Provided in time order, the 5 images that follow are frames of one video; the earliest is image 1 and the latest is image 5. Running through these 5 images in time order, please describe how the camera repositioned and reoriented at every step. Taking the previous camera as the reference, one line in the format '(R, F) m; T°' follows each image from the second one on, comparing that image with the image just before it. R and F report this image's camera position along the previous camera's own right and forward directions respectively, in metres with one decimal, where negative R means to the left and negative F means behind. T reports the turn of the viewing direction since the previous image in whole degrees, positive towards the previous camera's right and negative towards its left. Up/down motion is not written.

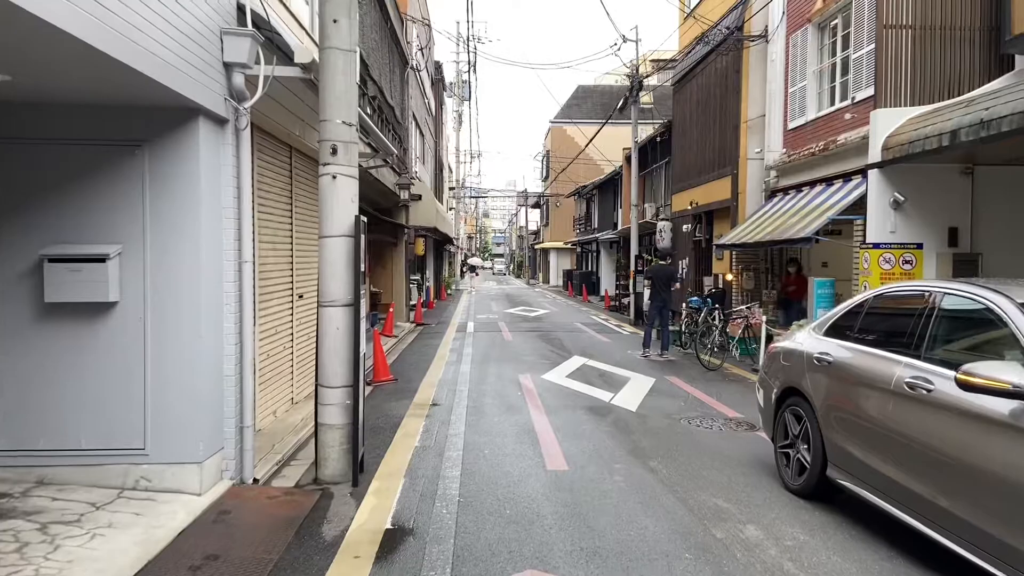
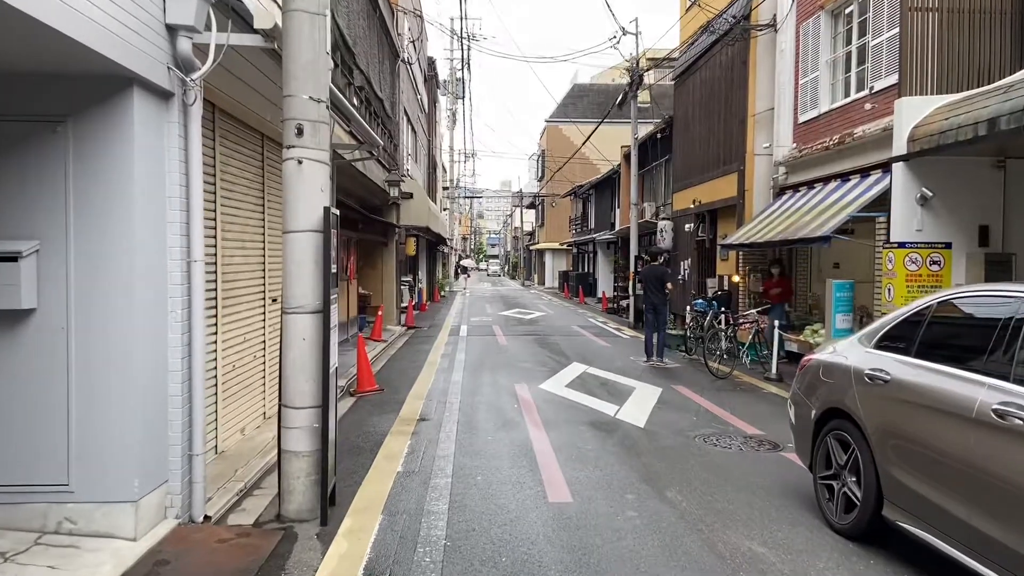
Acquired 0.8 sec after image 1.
(0.0, +0.7) m; 0°
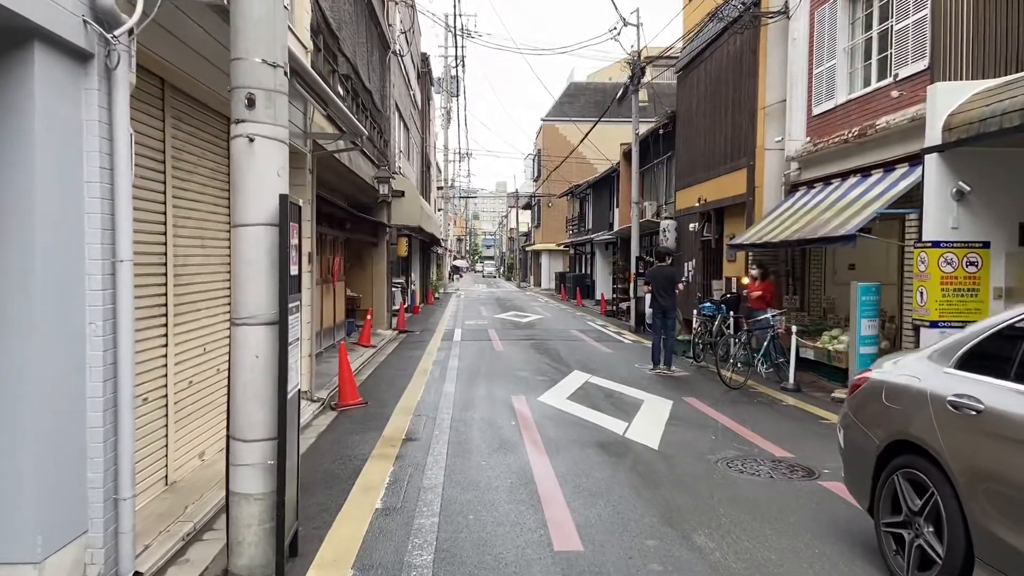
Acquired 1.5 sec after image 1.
(0.0, +0.8) m; 0°
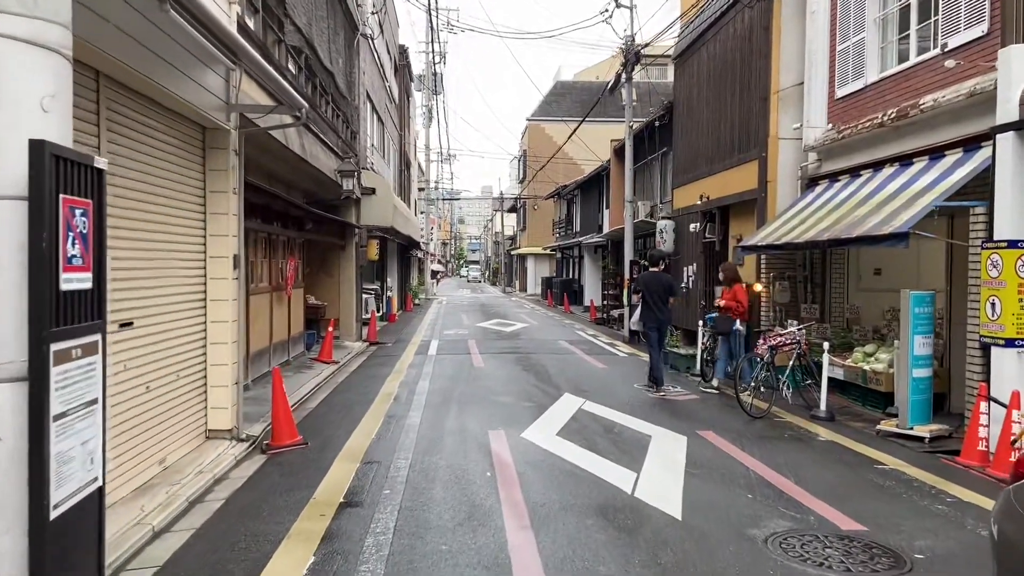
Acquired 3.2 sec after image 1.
(+0.1, +1.6) m; +1°
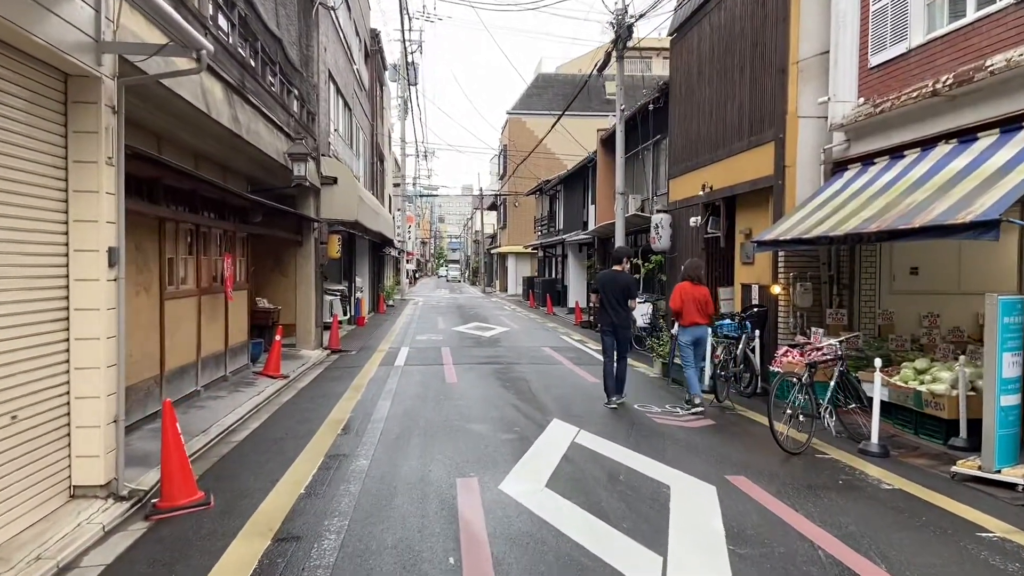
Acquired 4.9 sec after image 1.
(0.0, +1.6) m; +1°
